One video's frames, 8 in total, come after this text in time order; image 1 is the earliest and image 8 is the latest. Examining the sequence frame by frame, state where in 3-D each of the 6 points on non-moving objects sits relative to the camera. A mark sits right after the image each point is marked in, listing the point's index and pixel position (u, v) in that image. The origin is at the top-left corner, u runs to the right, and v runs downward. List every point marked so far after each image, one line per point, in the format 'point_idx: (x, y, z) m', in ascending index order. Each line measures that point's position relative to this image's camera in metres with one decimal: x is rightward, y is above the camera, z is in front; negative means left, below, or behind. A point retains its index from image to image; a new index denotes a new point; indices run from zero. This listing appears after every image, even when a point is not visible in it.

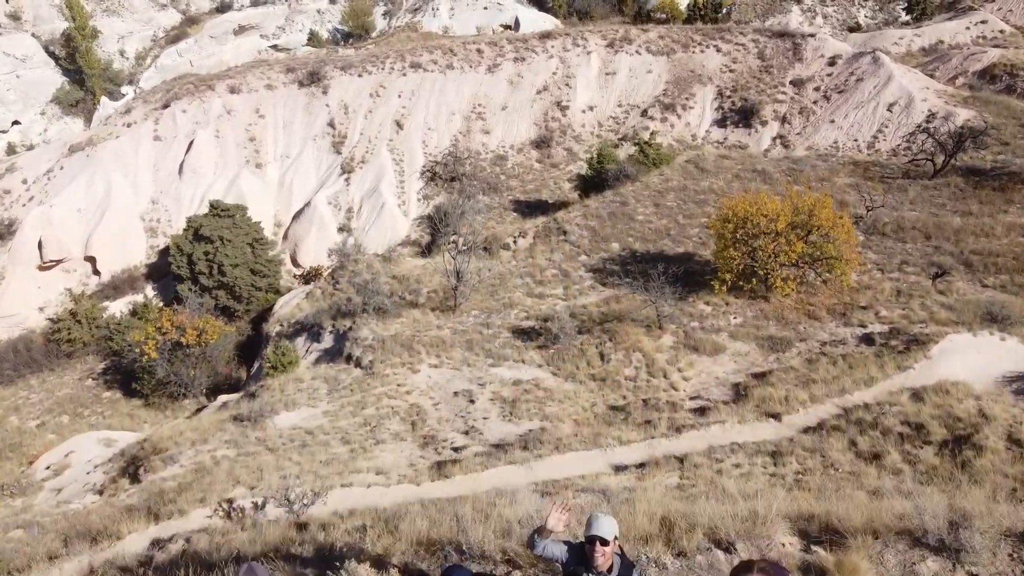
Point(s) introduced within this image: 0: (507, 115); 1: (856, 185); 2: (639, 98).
0: (-0.1, +4.1, +19.5) m
1: (+5.8, +1.7, +13.6) m
2: (+3.0, +4.5, +19.3) m
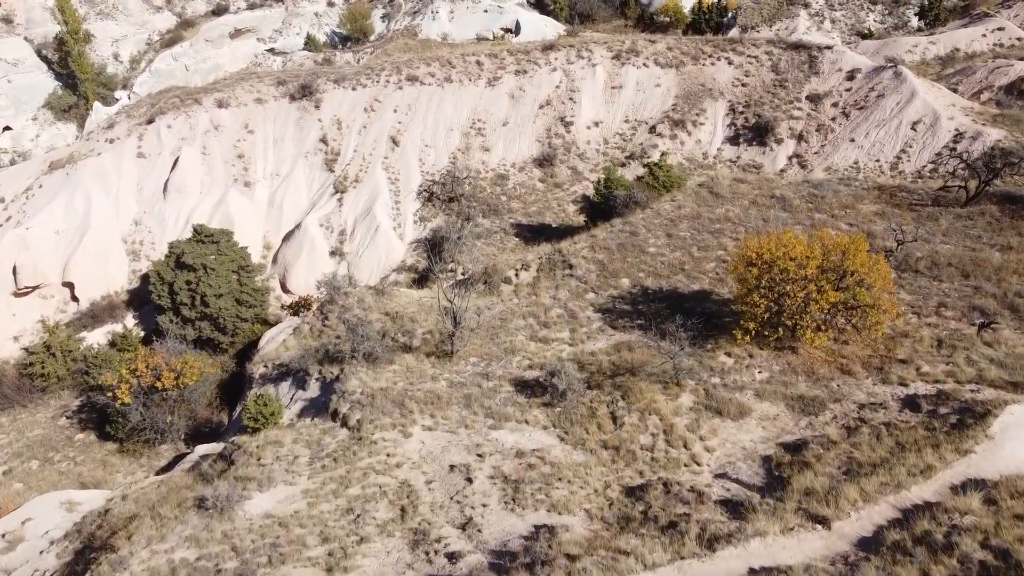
0: (-0.1, +3.6, +18.5) m
1: (+5.8, +1.2, +12.7) m
2: (+3.1, +4.0, +18.4) m
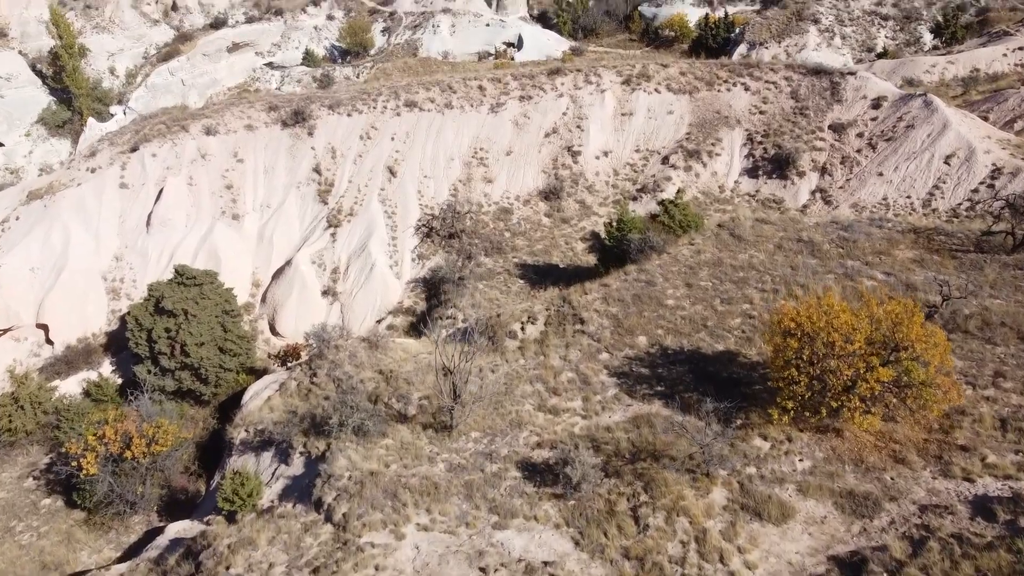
0: (0.0, +2.7, +17.5) m
1: (+5.9, +0.4, +11.7) m
2: (+3.2, +3.1, +17.4) m
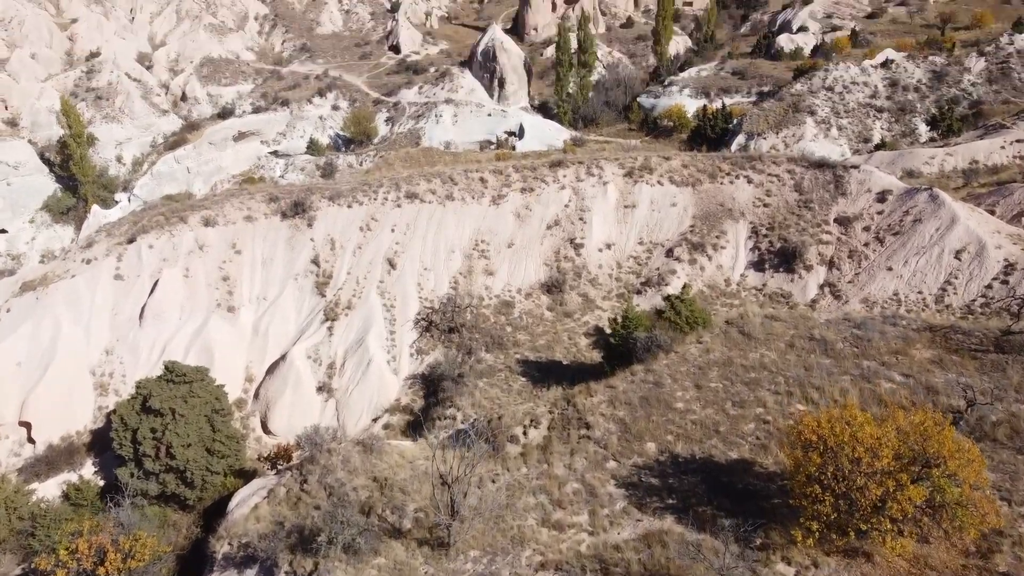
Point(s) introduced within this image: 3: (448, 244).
0: (0.0, +0.7, +17.3) m
1: (+5.9, -1.0, +11.2) m
2: (+3.2, +1.1, +17.2) m
3: (-1.4, +1.0, +17.4) m
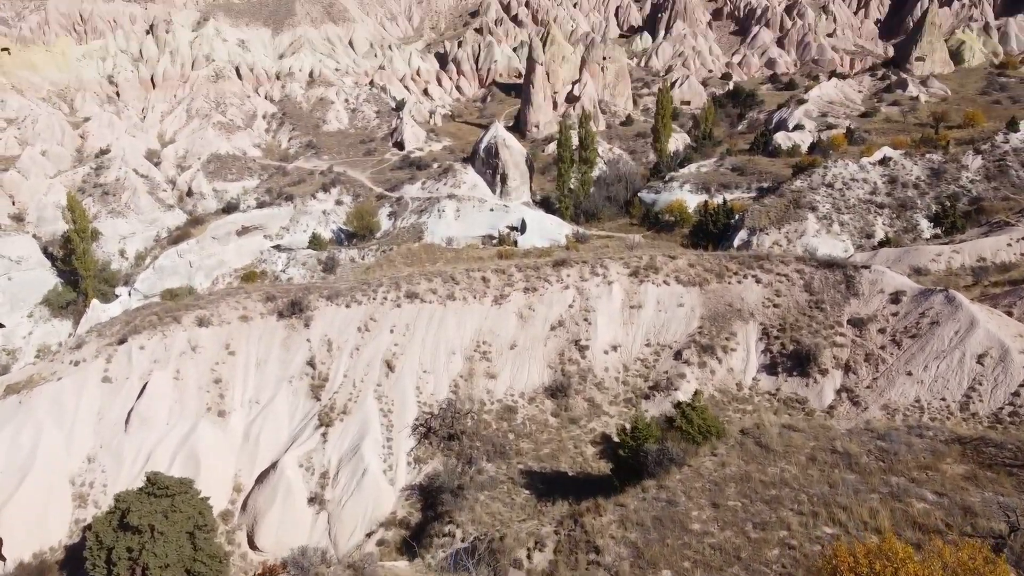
0: (+0.1, -1.4, +16.7) m
1: (+6.0, -2.5, +10.5) m
2: (+3.3, -1.0, +16.6) m
3: (-1.3, -1.2, +16.9) m
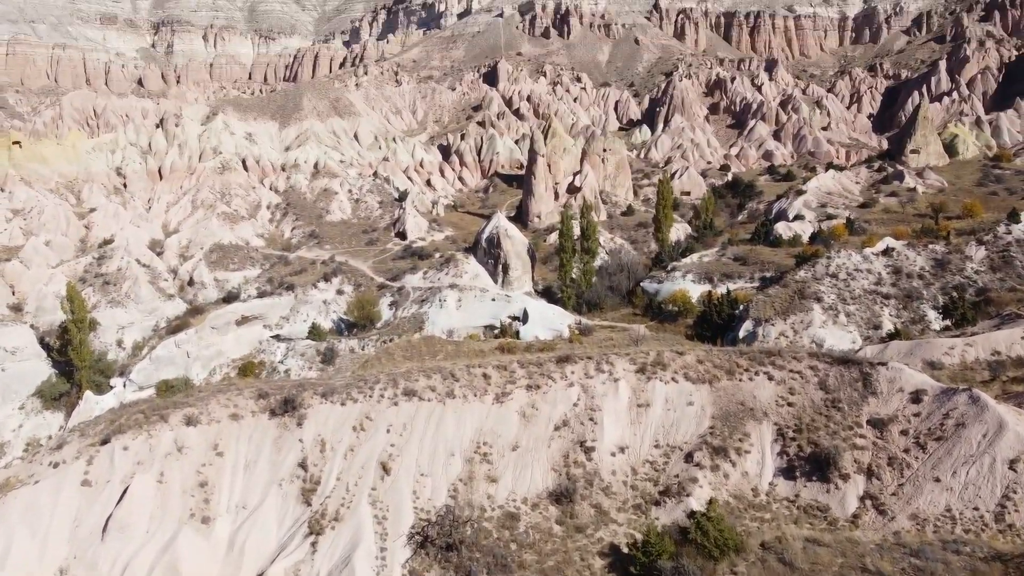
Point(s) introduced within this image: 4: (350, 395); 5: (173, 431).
0: (+0.1, -3.3, +15.9) m
1: (+6.0, -3.7, +9.5) m
2: (+3.3, -2.9, +15.9) m
3: (-1.3, -3.1, +16.1) m
4: (-3.5, -2.3, +17.3) m
5: (-6.9, -2.9, +16.4) m
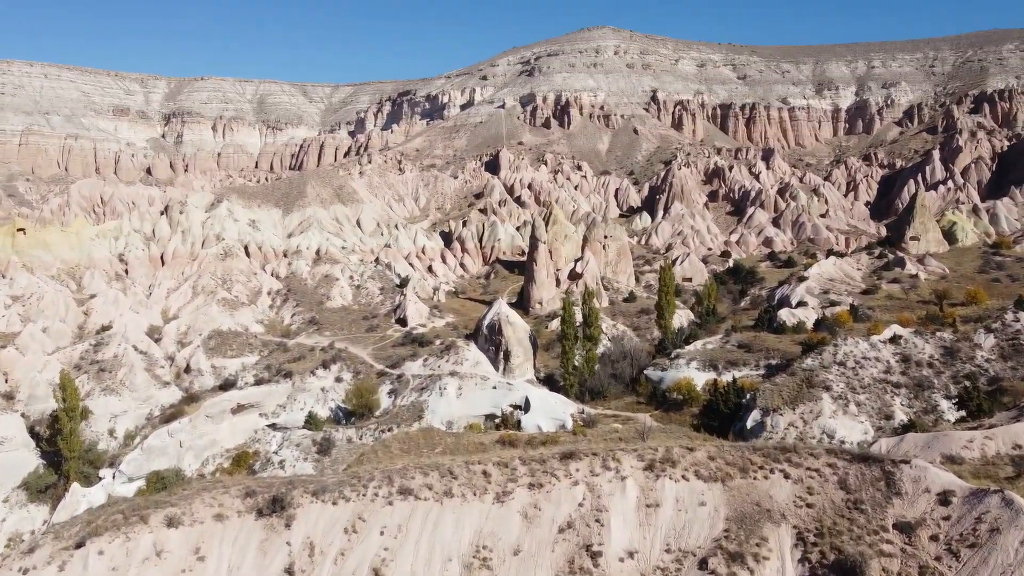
0: (+0.2, -5.0, +14.8) m
1: (+6.0, -4.8, +8.5) m
2: (+3.3, -4.6, +14.8) m
3: (-1.3, -4.9, +15.0) m
4: (-3.4, -4.1, +16.3) m
5: (-6.8, -4.7, +15.4) m
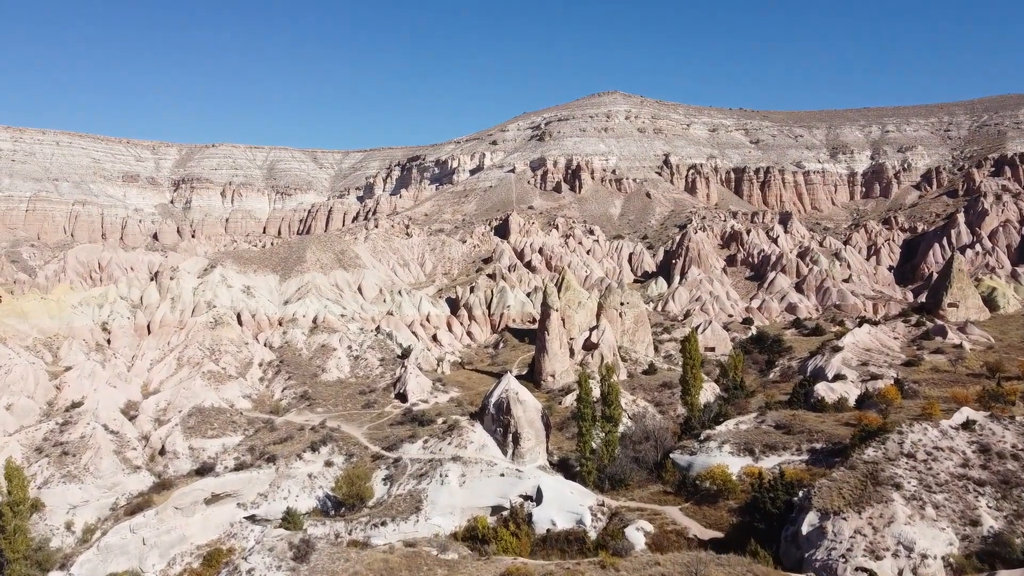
0: (+0.2, -6.3, +9.0) m
1: (+6.0, -5.5, +2.6) m
2: (+3.4, -5.9, +9.0) m
3: (-1.2, -6.1, +9.2) m
4: (-3.3, -5.5, +10.6) m
5: (-6.8, -6.0, +9.7) m
